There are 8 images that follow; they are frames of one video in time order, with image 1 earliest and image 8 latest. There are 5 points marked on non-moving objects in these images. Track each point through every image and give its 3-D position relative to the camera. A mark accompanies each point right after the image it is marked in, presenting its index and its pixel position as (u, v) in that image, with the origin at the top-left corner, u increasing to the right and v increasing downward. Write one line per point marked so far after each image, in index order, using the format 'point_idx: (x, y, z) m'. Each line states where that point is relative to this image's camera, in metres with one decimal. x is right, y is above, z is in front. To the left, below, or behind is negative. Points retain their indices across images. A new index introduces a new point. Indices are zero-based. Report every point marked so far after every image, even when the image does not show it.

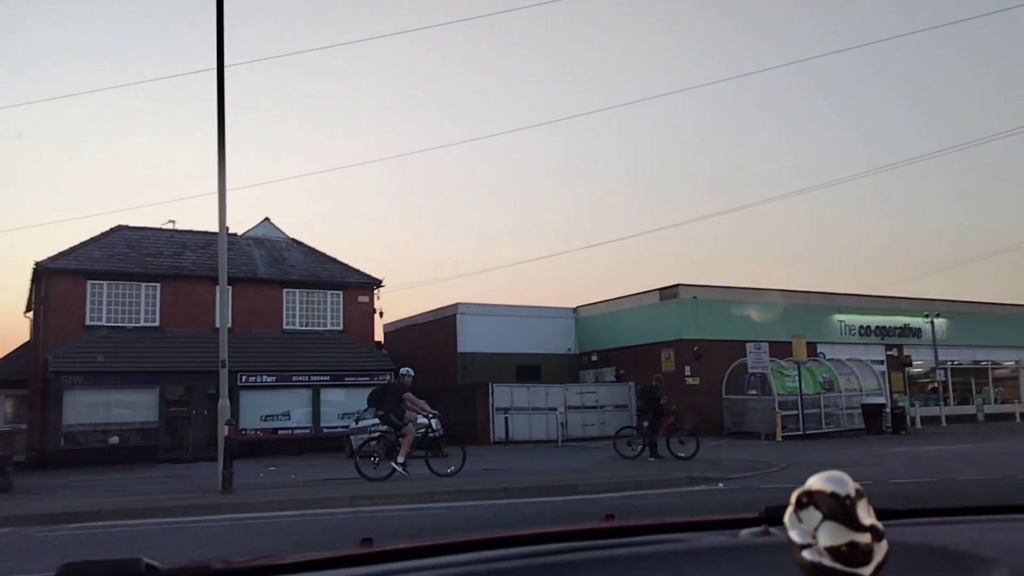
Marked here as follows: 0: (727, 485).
0: (+3.5, -3.2, +15.3) m
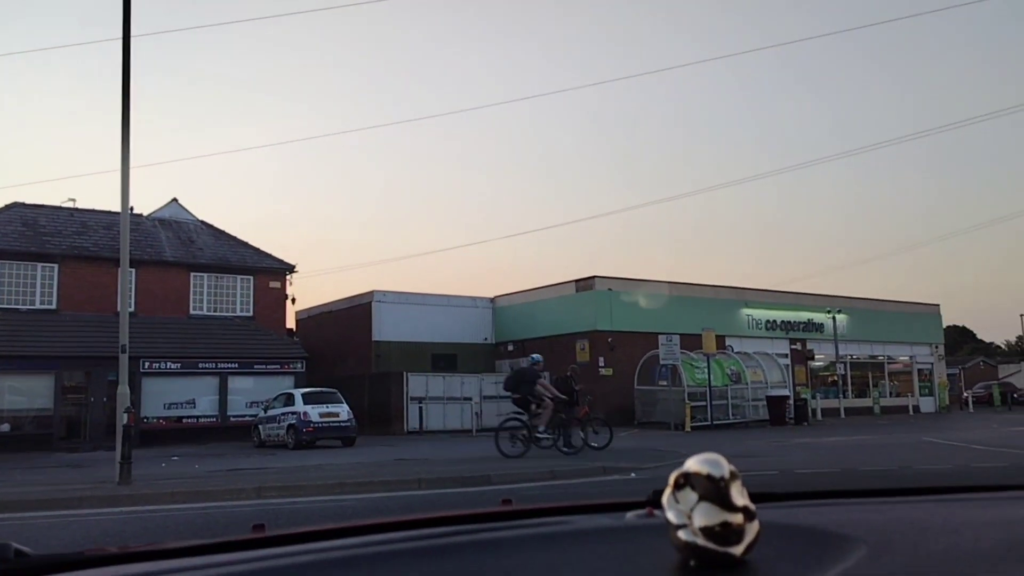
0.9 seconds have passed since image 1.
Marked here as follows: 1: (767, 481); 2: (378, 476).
0: (+2.1, -3.0, +15.5) m
1: (+4.3, -3.2, +15.9) m
2: (-2.1, -2.9, +14.7) m
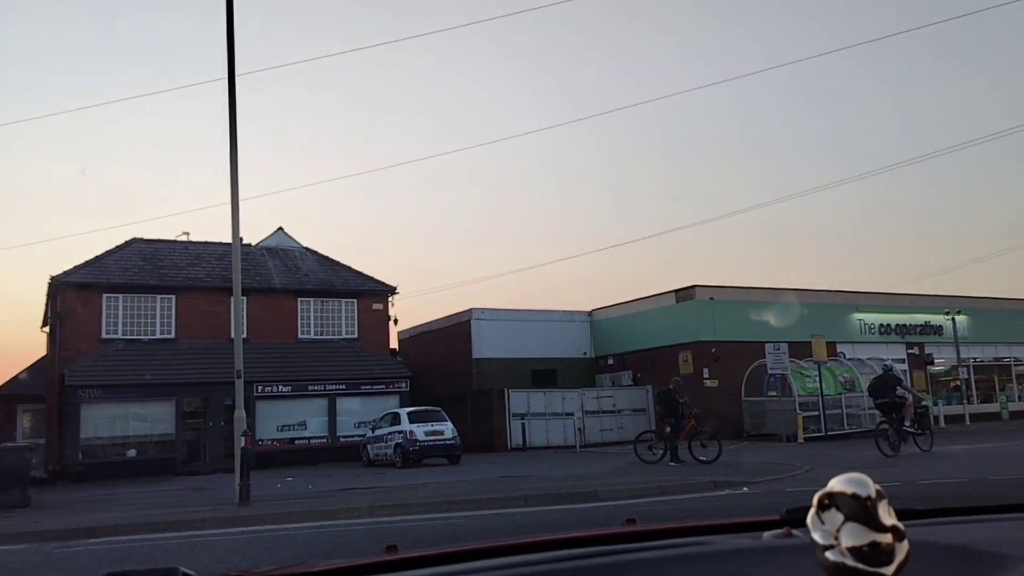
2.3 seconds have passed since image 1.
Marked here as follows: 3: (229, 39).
0: (+3.8, -3.2, +15.1) m
1: (+6.1, -3.3, +15.3) m
2: (-0.4, -3.2, +14.7) m
3: (-5.6, +5.0, +19.0) m
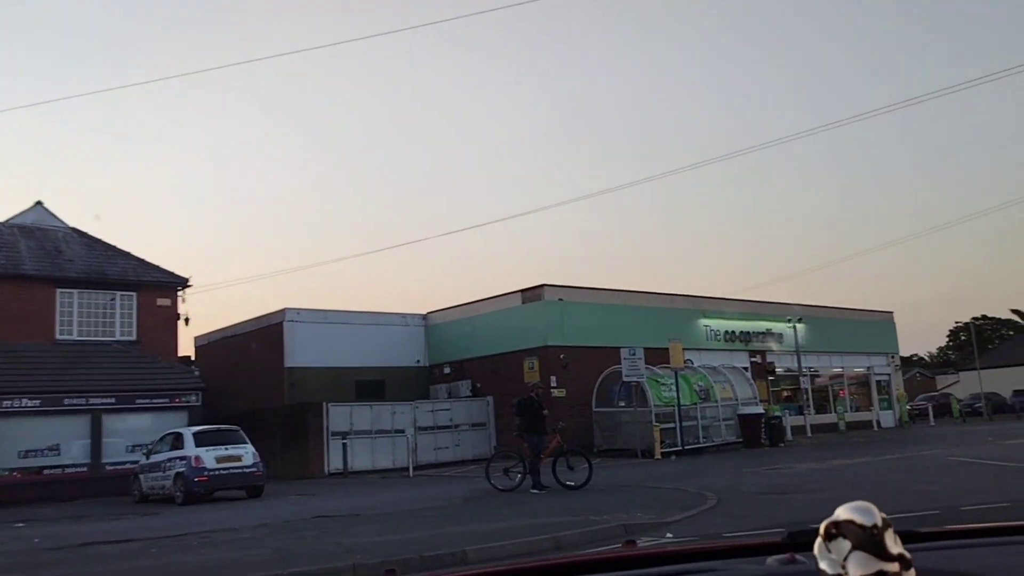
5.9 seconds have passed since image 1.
0: (+1.8, -2.8, +10.8) m
1: (+4.0, -2.9, +11.4) m
2: (-2.2, -2.7, +9.7) m
3: (-8.1, +5.4, +13.0) m
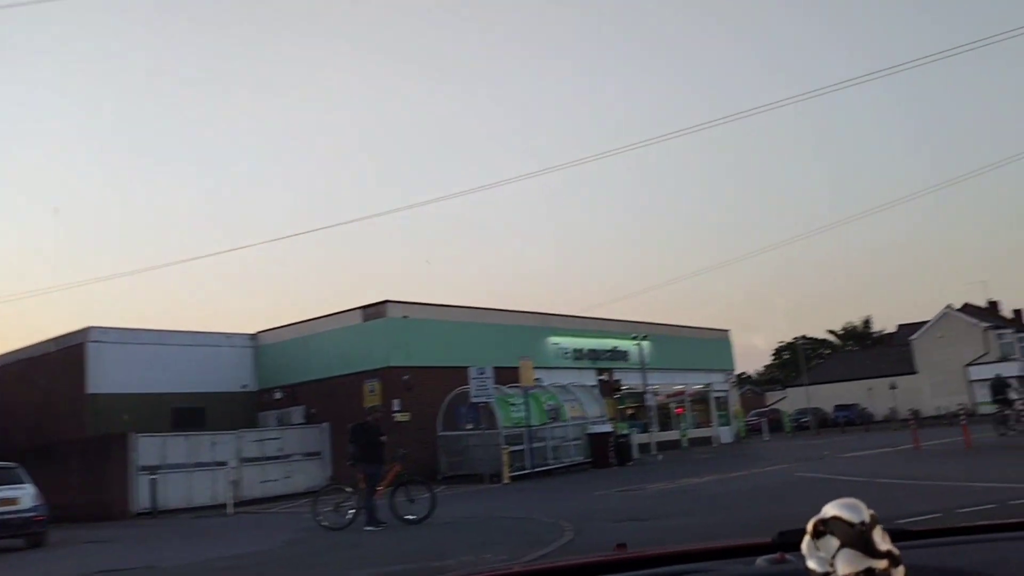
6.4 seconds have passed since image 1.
0: (+0.2, -2.8, +9.0) m
1: (+2.2, -2.9, +10.0) m
2: (-3.6, -2.7, +7.2) m
3: (-10.0, +5.4, +9.8) m
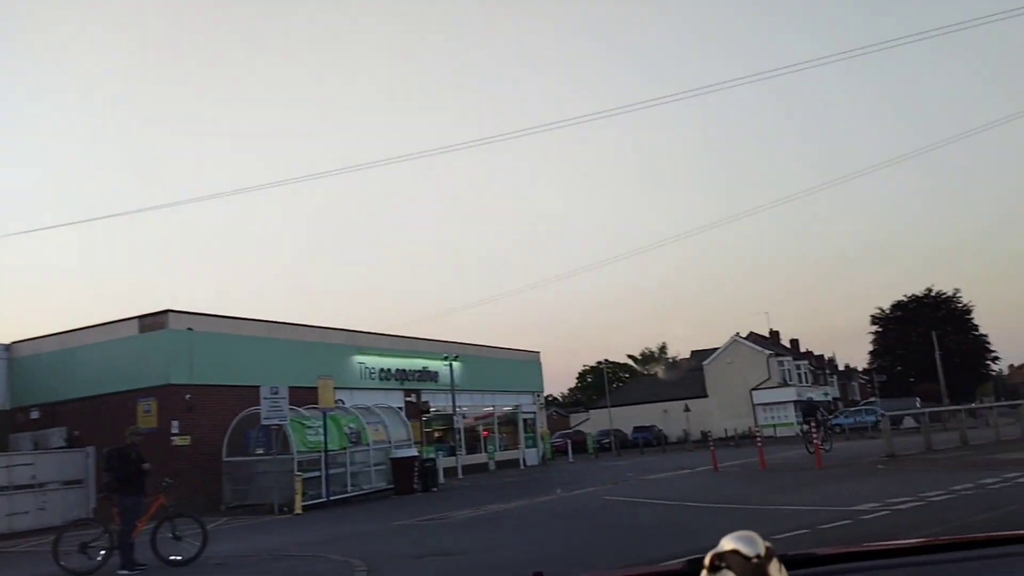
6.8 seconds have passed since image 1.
0: (-1.6, -2.7, +7.2) m
1: (+0.2, -2.9, +8.5) m
2: (-5.0, -2.5, +4.7) m
3: (-11.5, +5.7, +6.1) m
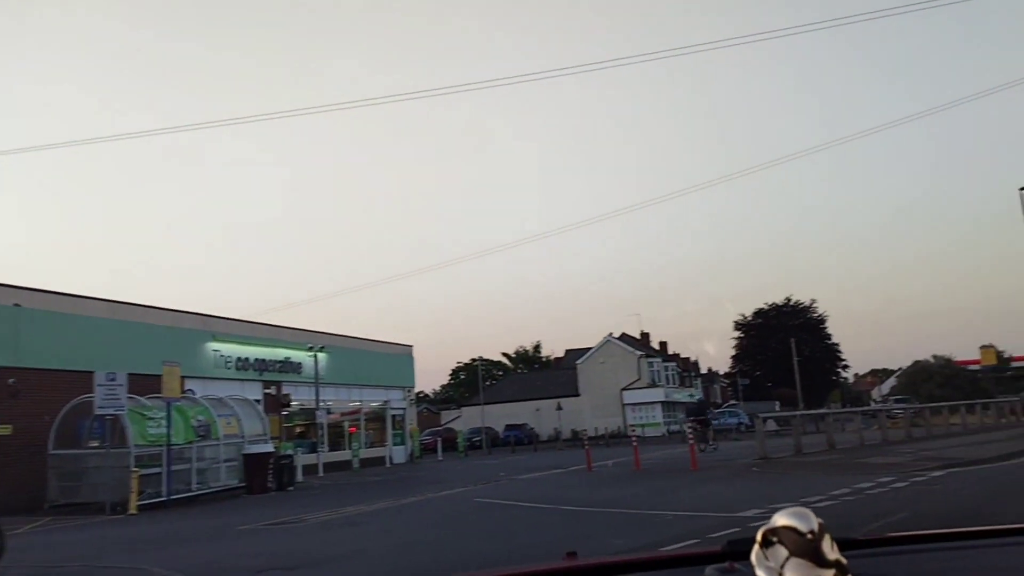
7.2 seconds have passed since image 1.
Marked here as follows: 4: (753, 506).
0: (-2.5, -2.4, +5.3) m
1: (-0.9, -2.7, +7.0) m
2: (-5.5, -2.0, +2.5) m
3: (-11.9, +6.4, +3.1) m
4: (+4.3, -3.8, +16.8) m
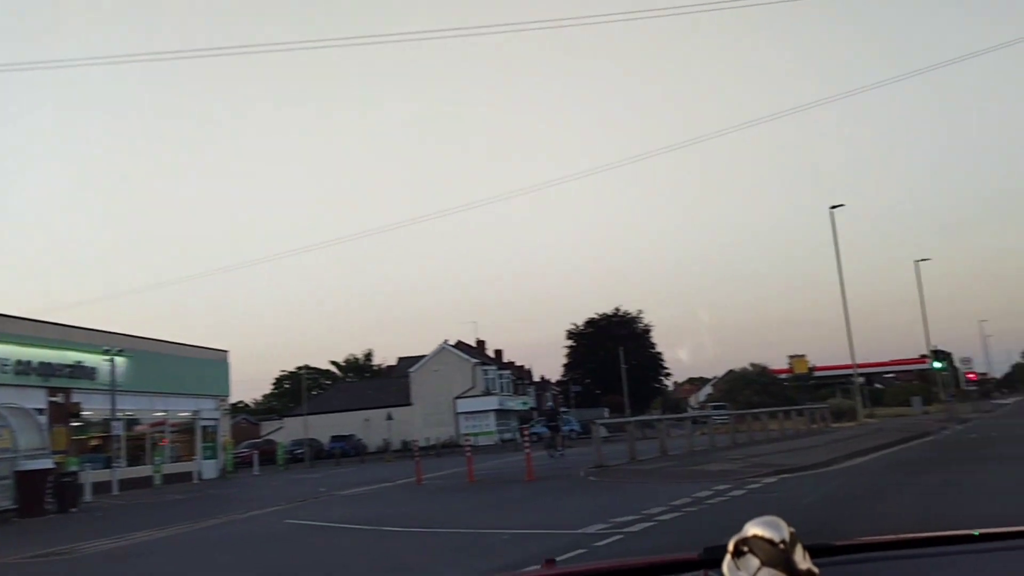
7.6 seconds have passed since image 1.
0: (-3.3, -2.1, +3.0) m
1: (-2.0, -2.4, +4.9) m
2: (-5.8, -1.7, -0.3) m
3: (-12.1, +6.8, -0.7) m
4: (+1.3, -3.8, +15.5) m
